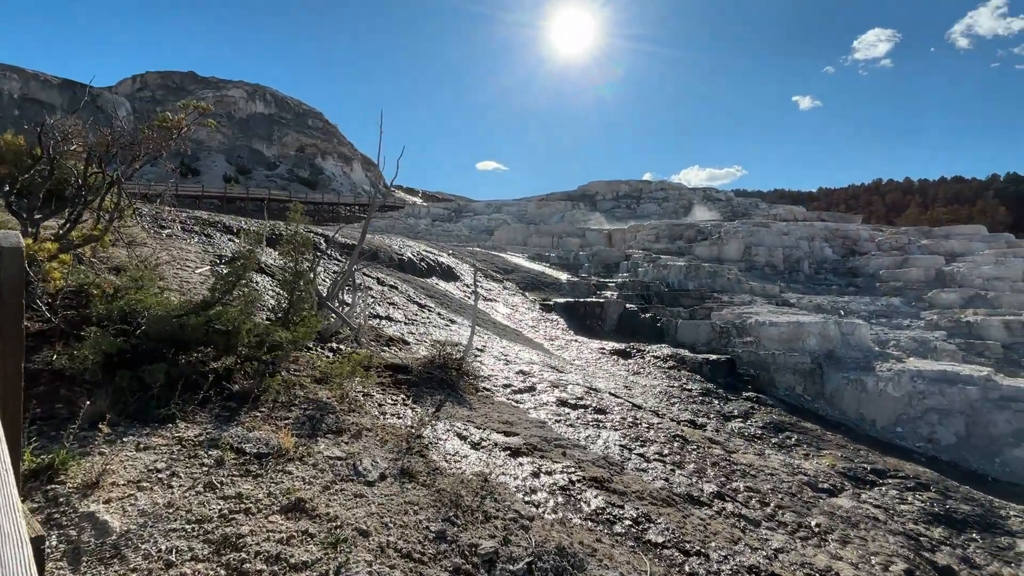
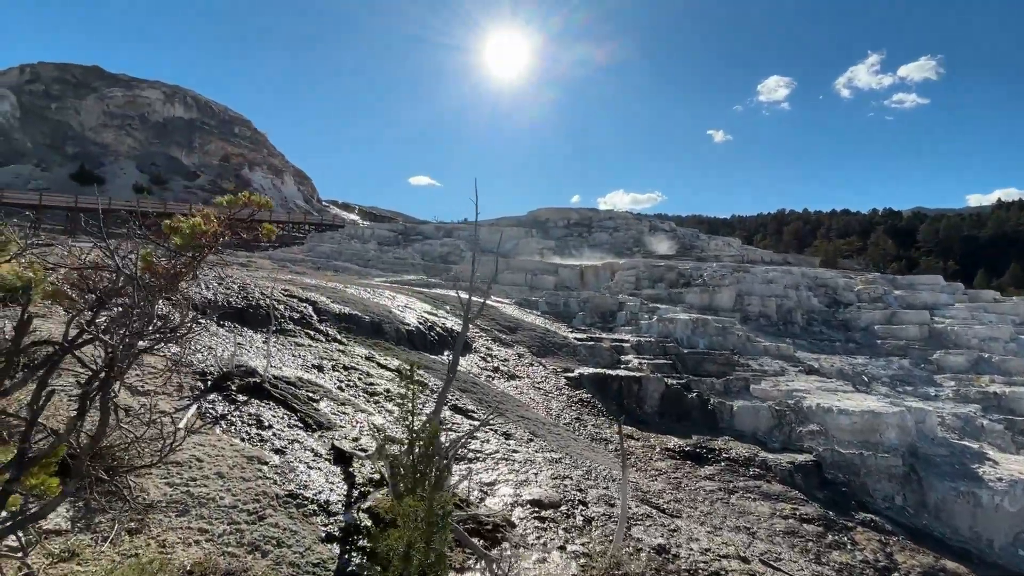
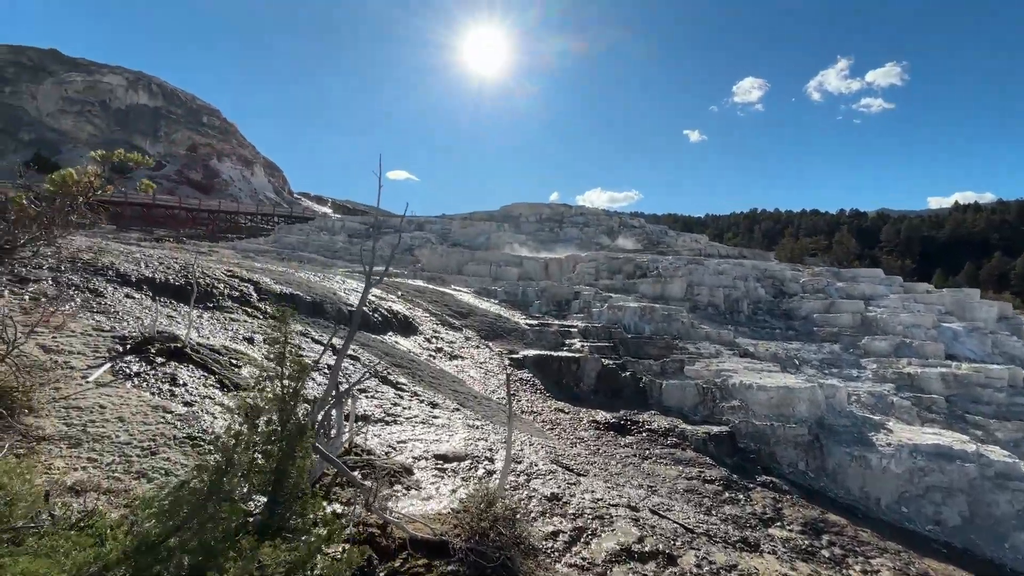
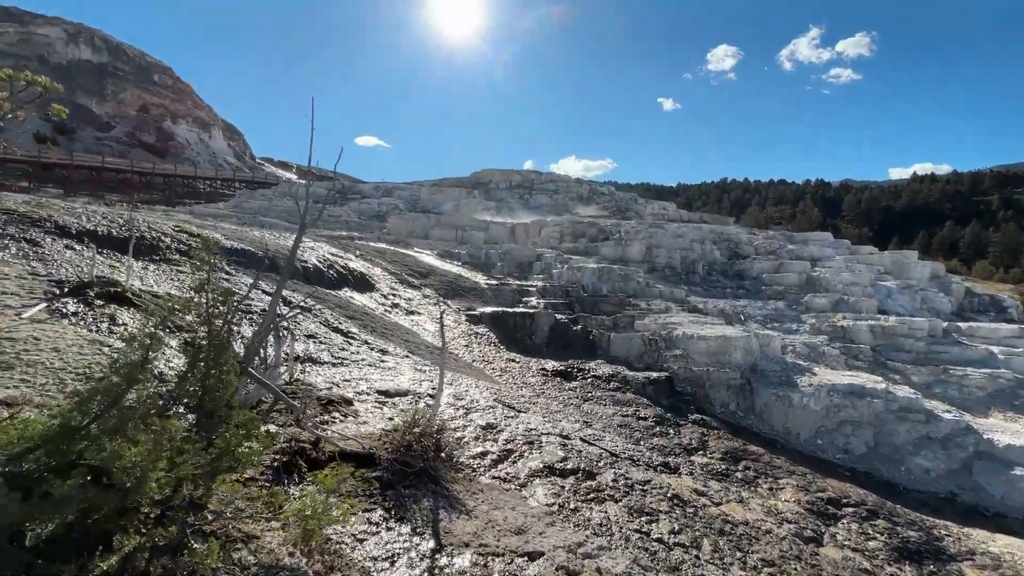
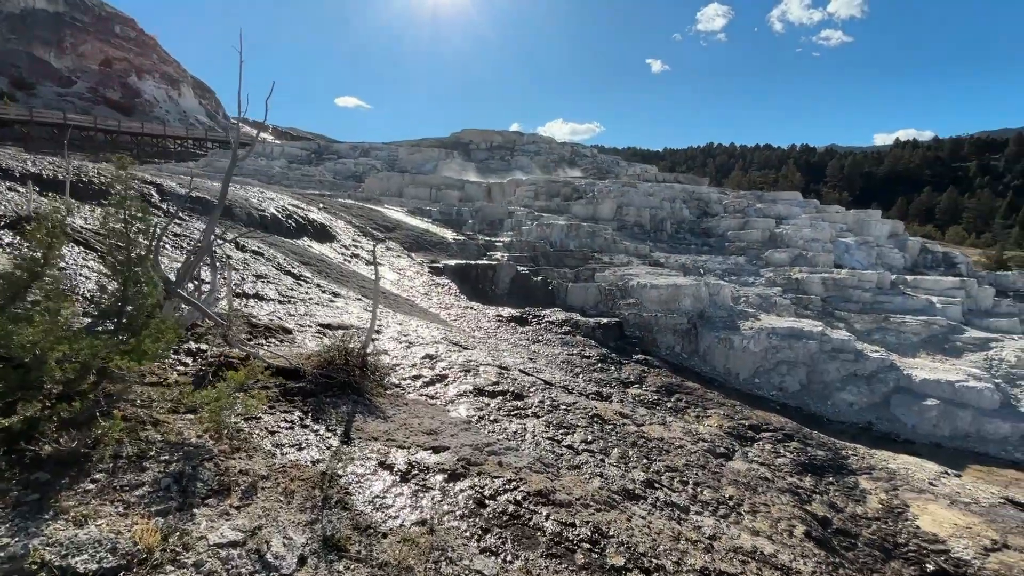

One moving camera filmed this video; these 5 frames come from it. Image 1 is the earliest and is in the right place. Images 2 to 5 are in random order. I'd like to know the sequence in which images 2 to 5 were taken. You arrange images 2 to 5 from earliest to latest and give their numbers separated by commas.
5, 4, 3, 2
